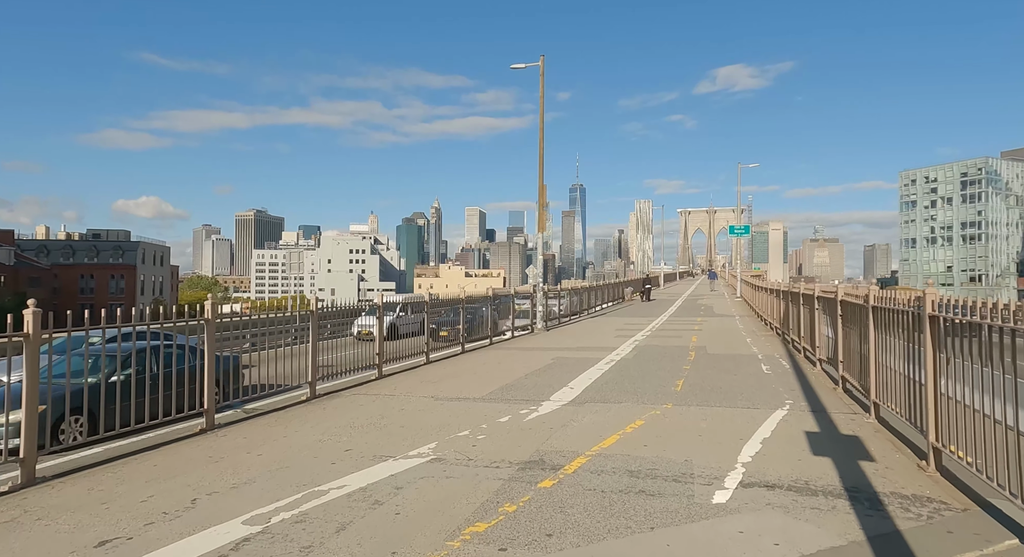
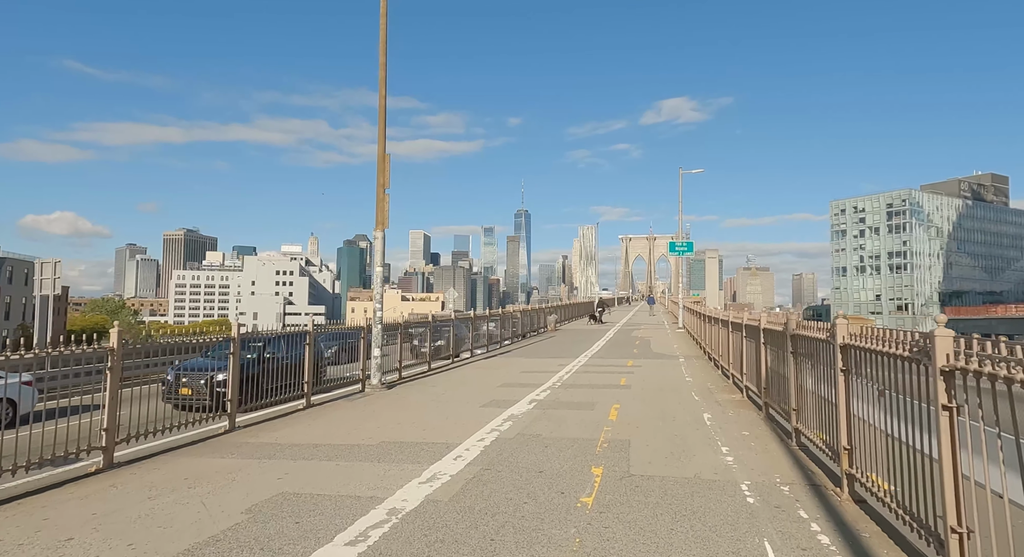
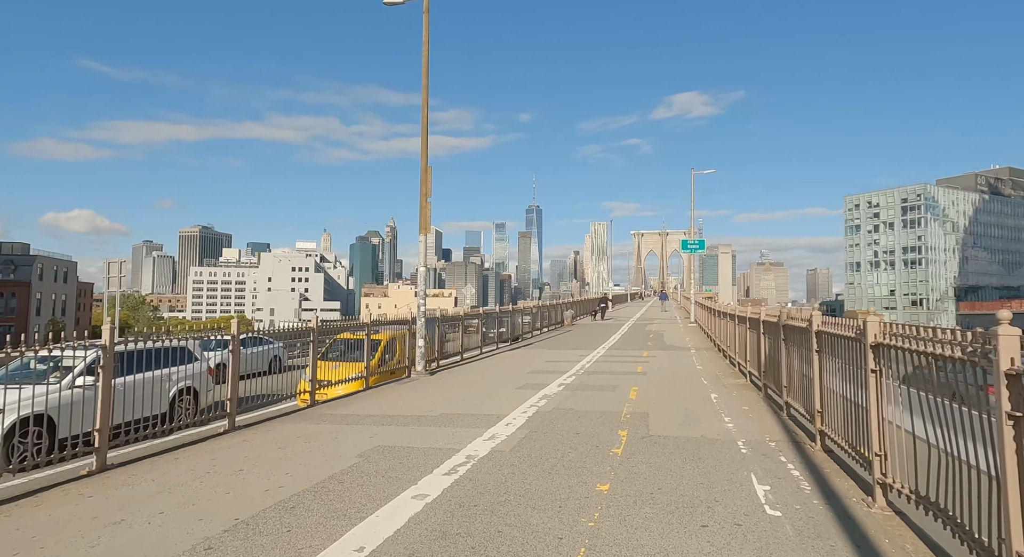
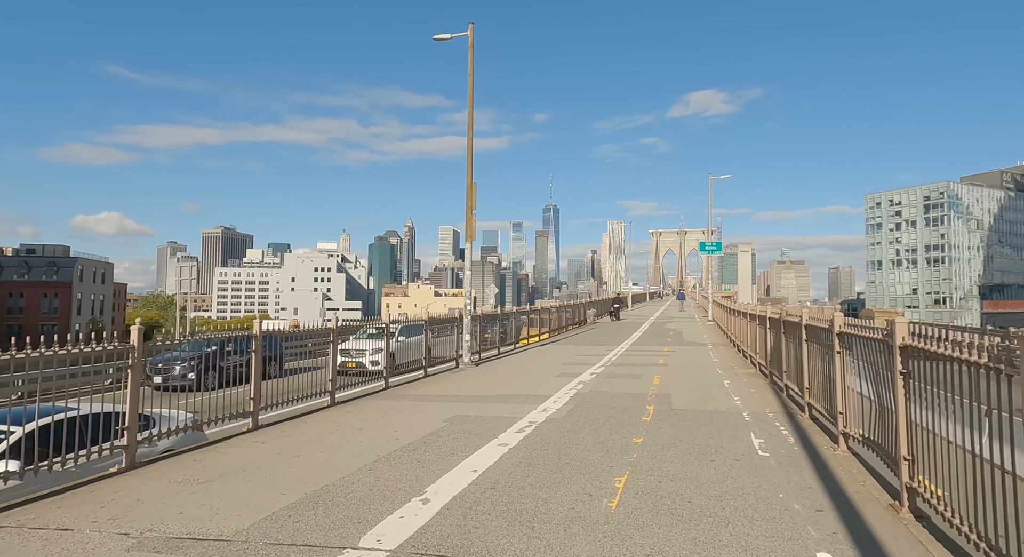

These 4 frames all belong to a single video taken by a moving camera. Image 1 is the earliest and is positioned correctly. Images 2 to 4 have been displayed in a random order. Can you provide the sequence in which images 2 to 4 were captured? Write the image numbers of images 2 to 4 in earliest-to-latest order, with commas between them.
4, 3, 2
